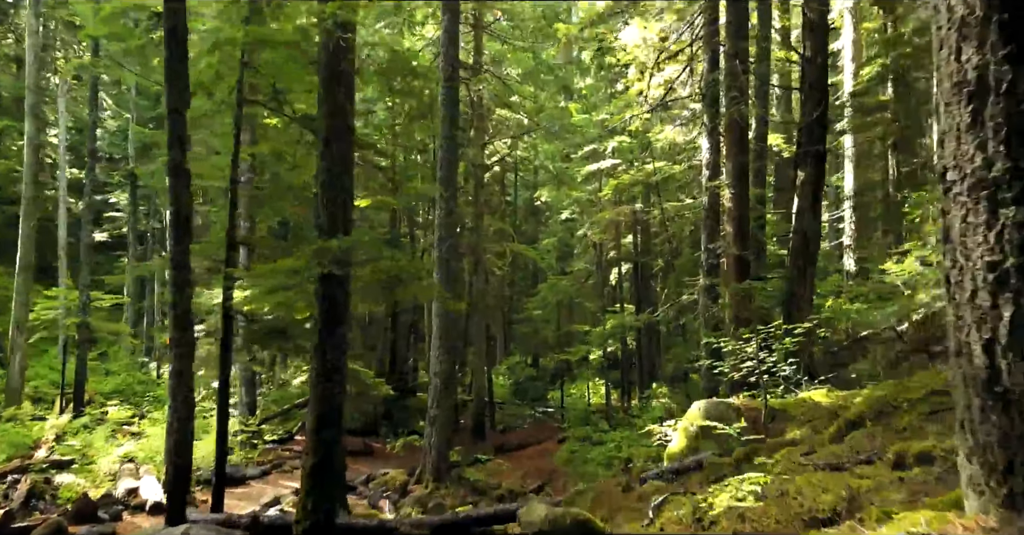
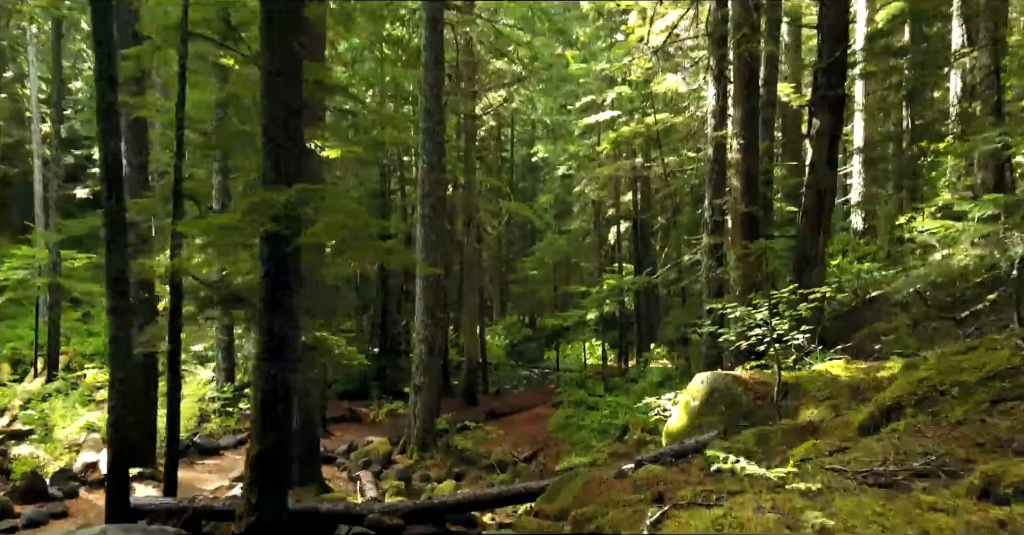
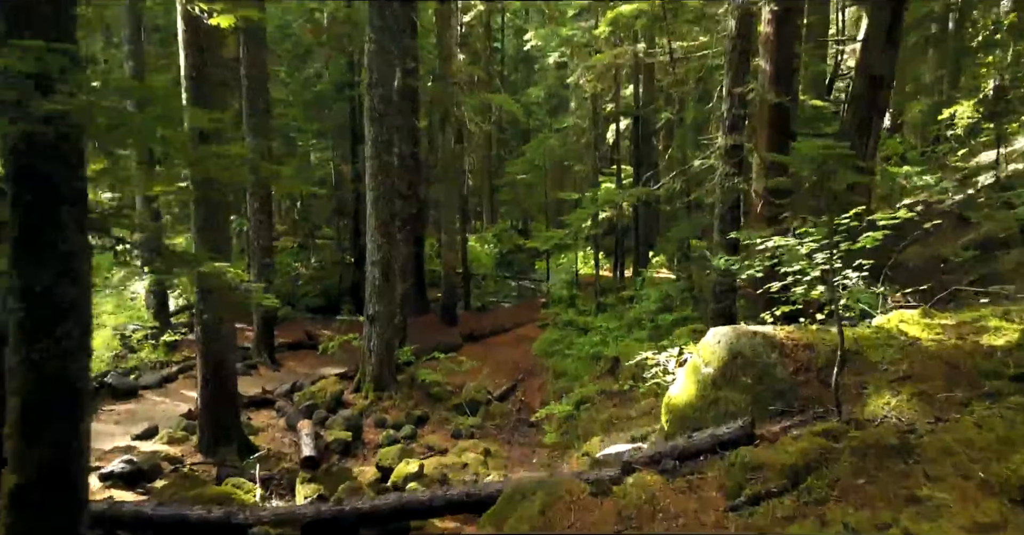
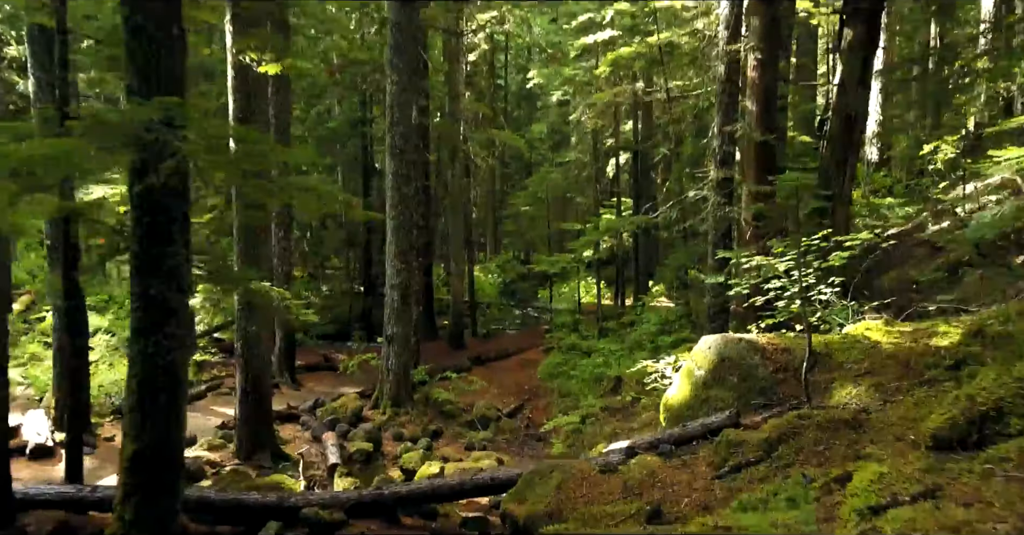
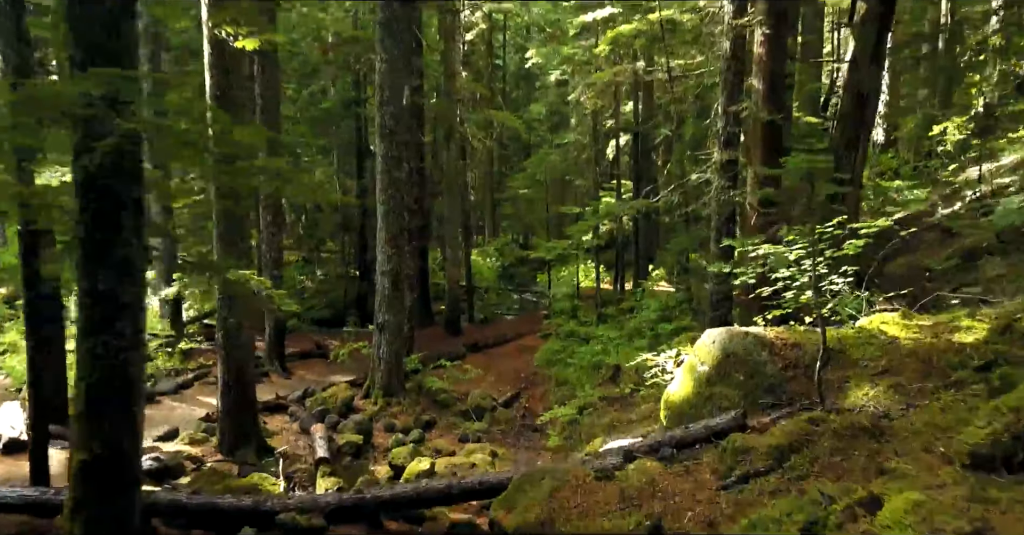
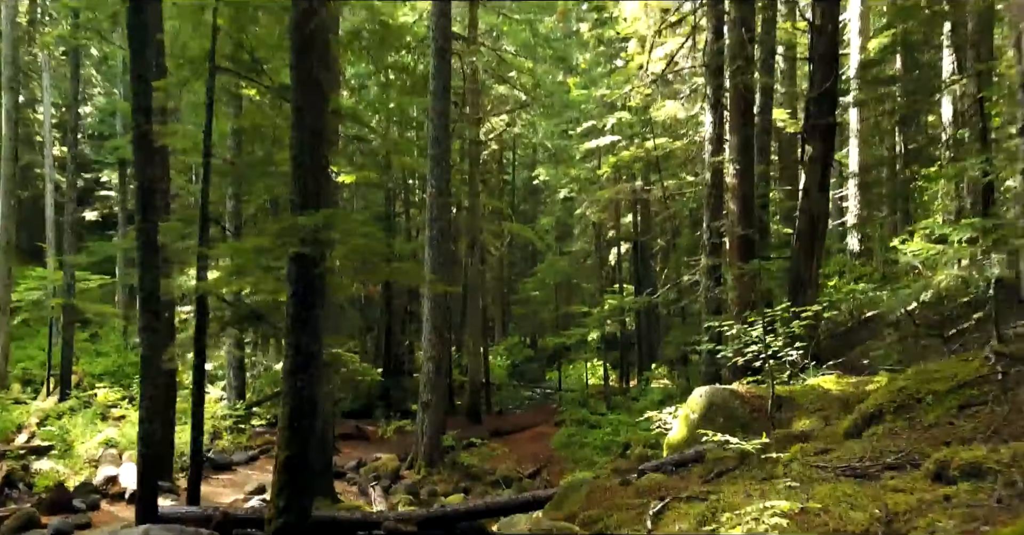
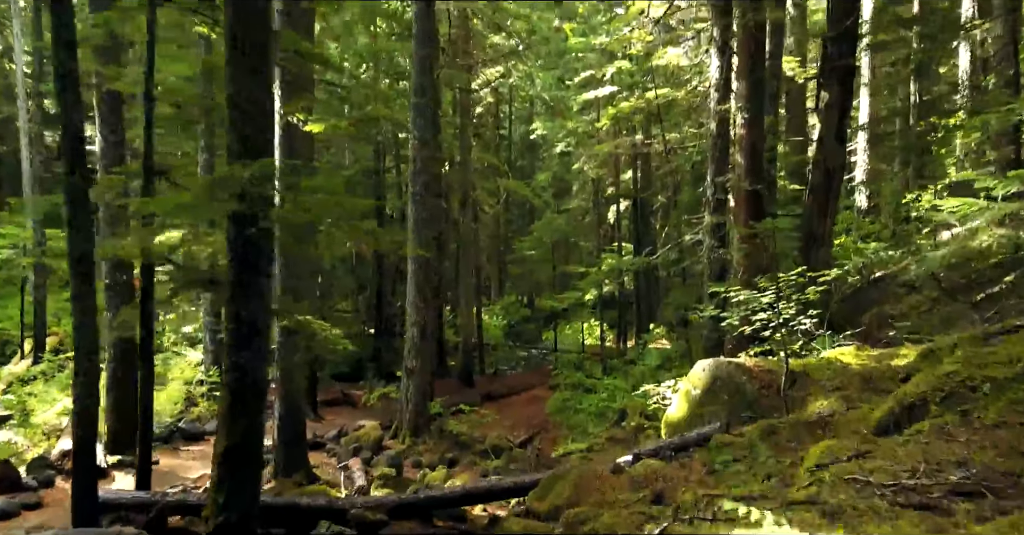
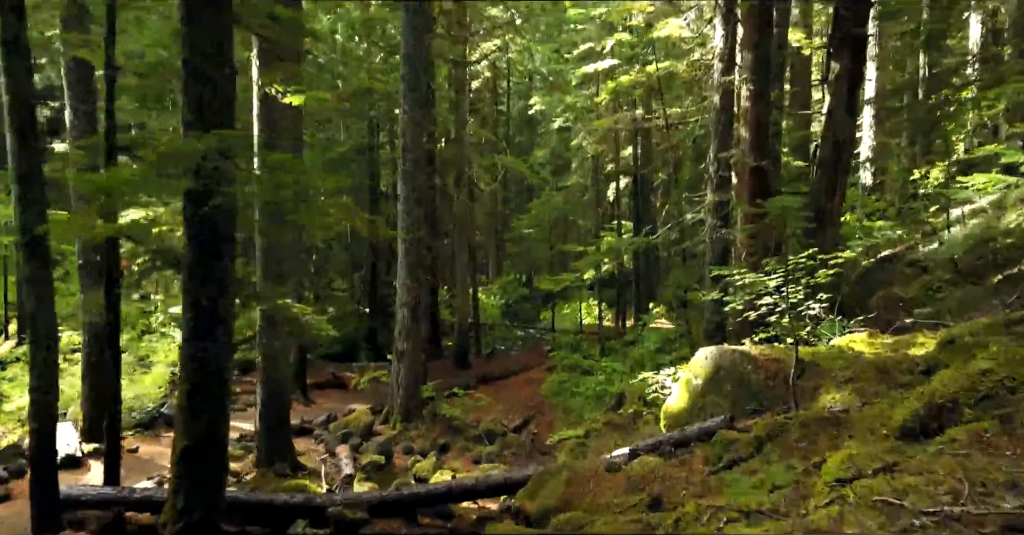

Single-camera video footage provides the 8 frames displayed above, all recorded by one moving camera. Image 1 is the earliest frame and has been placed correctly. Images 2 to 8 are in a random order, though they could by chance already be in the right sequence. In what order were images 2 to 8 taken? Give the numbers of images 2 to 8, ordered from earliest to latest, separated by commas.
6, 2, 7, 8, 4, 5, 3
